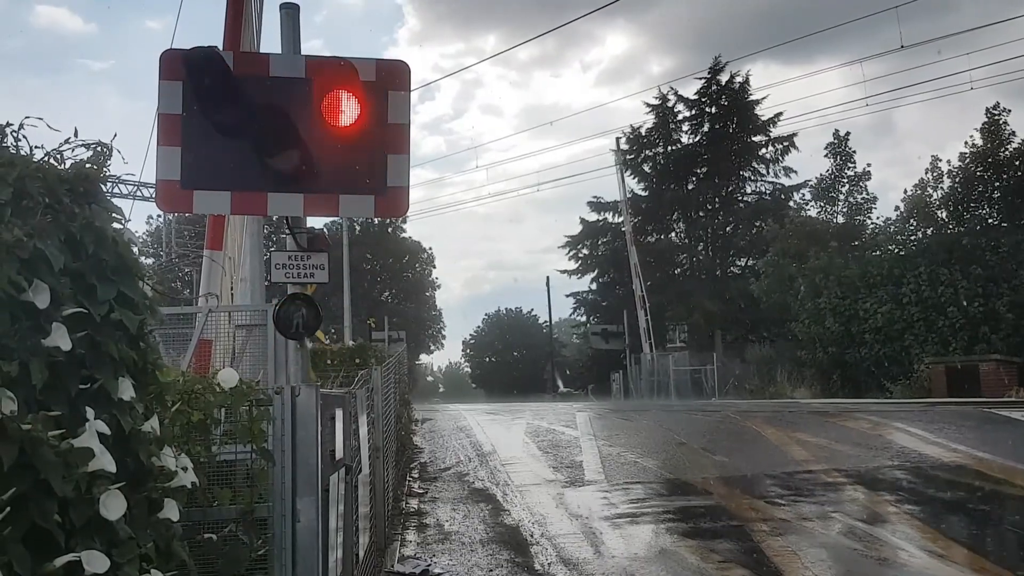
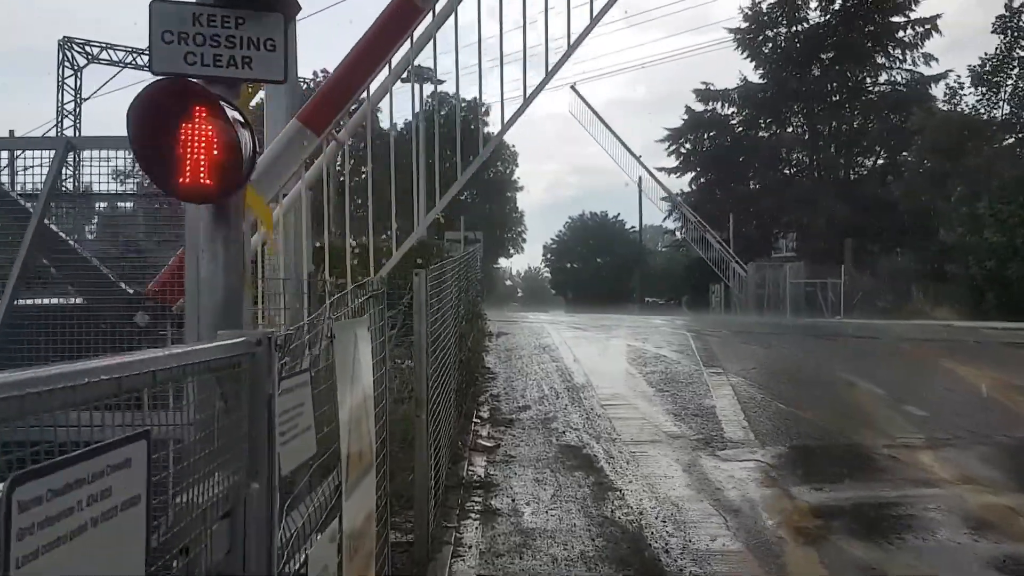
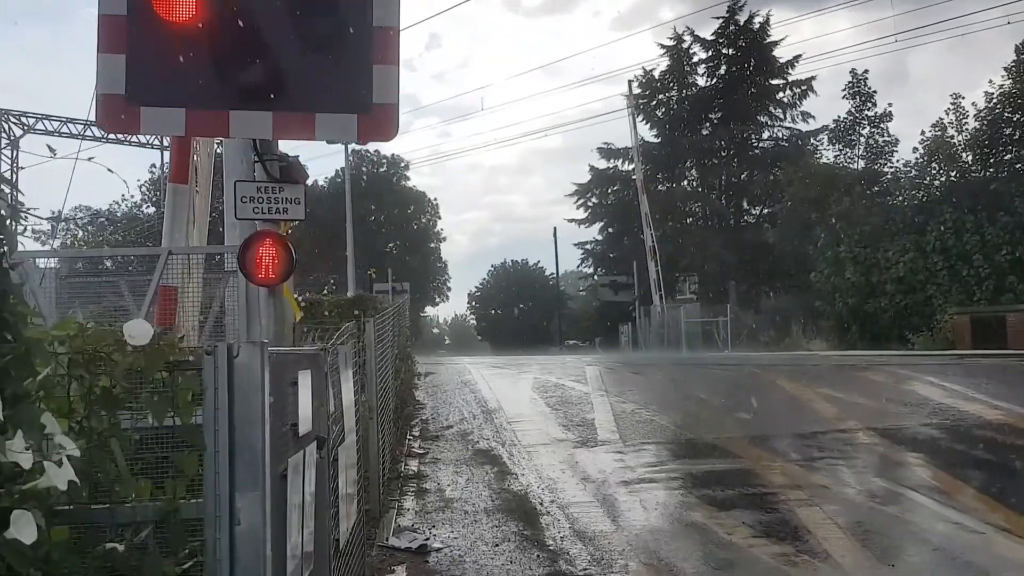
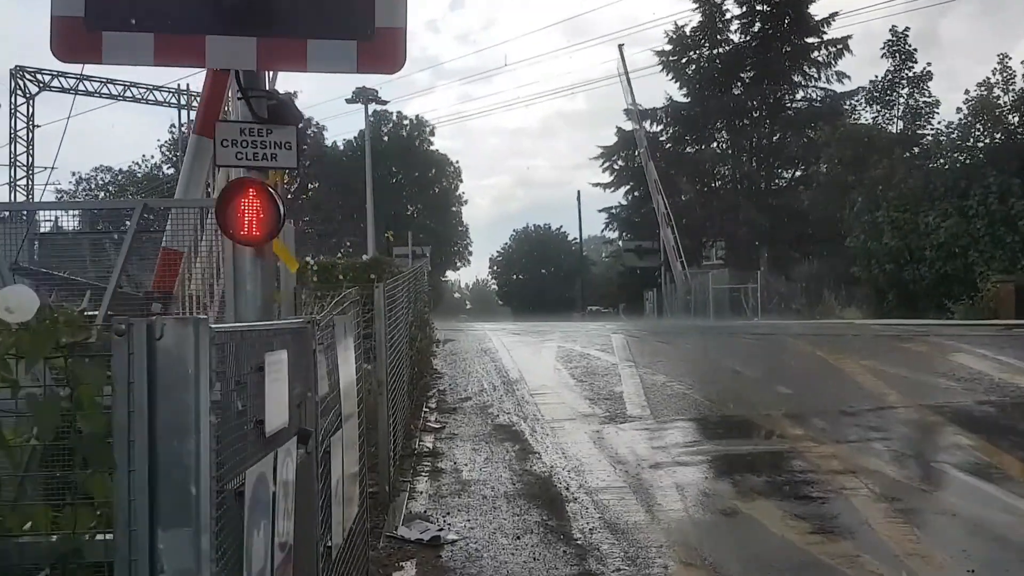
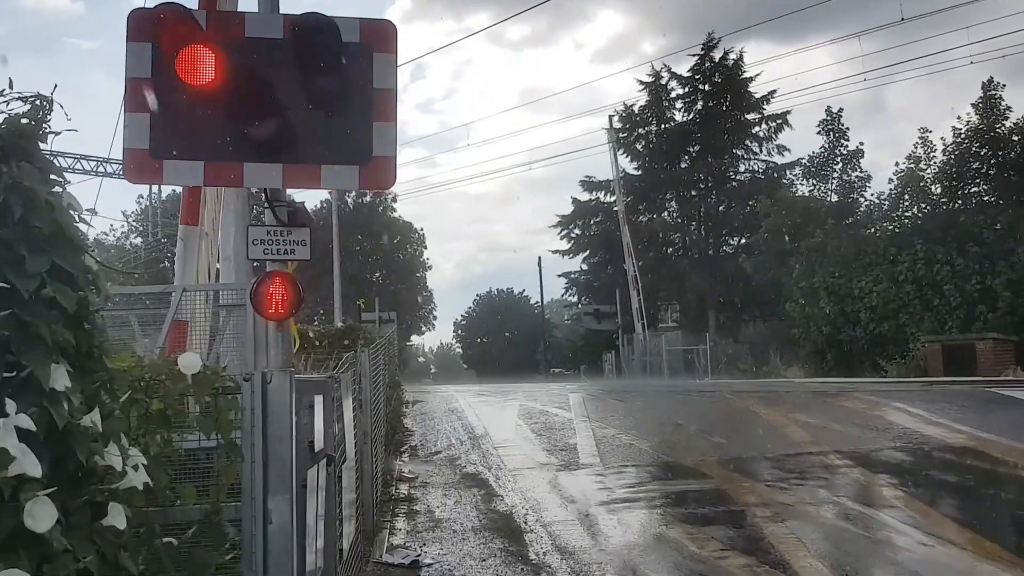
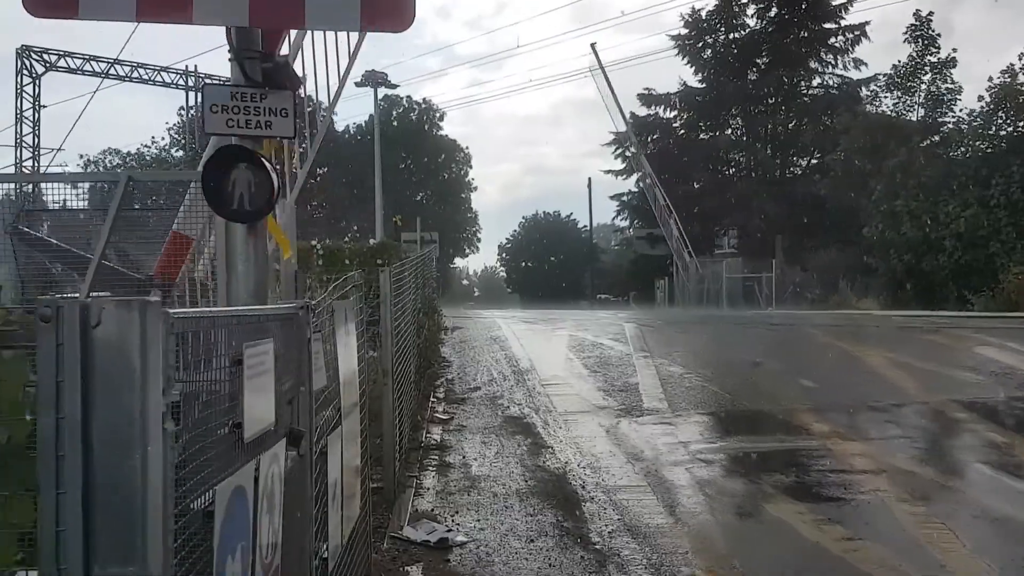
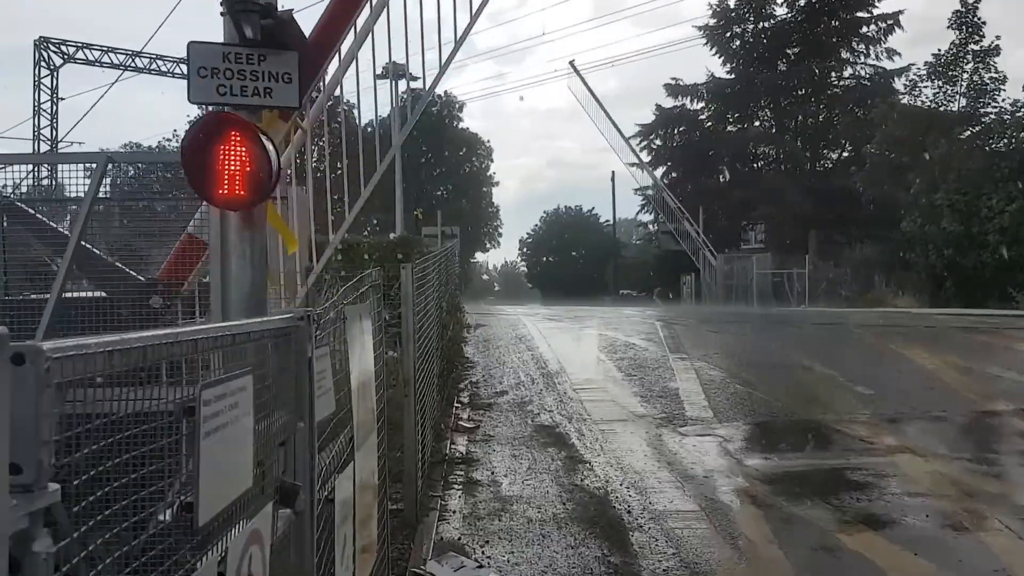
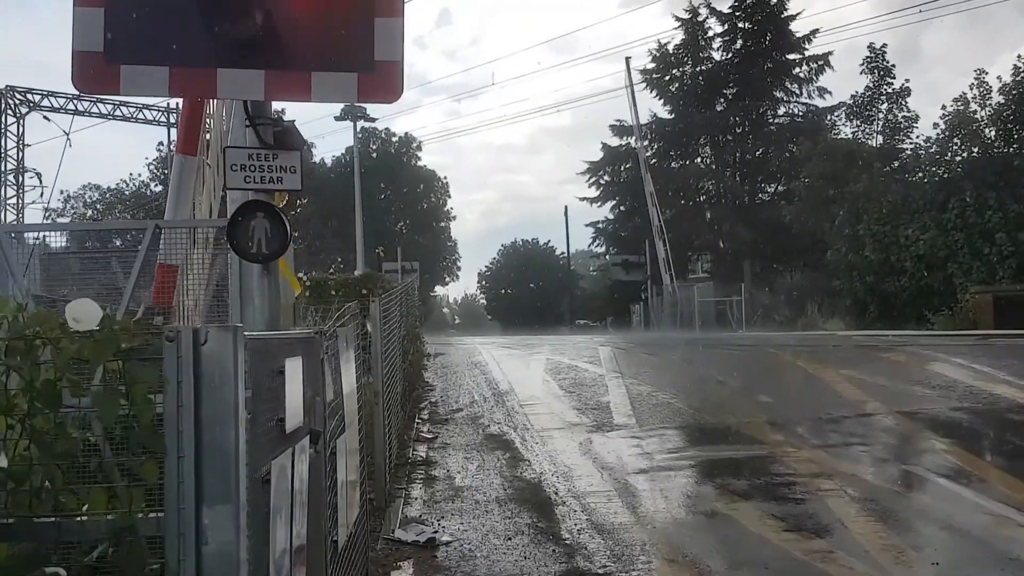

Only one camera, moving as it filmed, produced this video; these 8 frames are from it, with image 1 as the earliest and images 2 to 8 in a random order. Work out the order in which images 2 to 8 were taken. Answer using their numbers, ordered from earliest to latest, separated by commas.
5, 3, 8, 4, 6, 7, 2
